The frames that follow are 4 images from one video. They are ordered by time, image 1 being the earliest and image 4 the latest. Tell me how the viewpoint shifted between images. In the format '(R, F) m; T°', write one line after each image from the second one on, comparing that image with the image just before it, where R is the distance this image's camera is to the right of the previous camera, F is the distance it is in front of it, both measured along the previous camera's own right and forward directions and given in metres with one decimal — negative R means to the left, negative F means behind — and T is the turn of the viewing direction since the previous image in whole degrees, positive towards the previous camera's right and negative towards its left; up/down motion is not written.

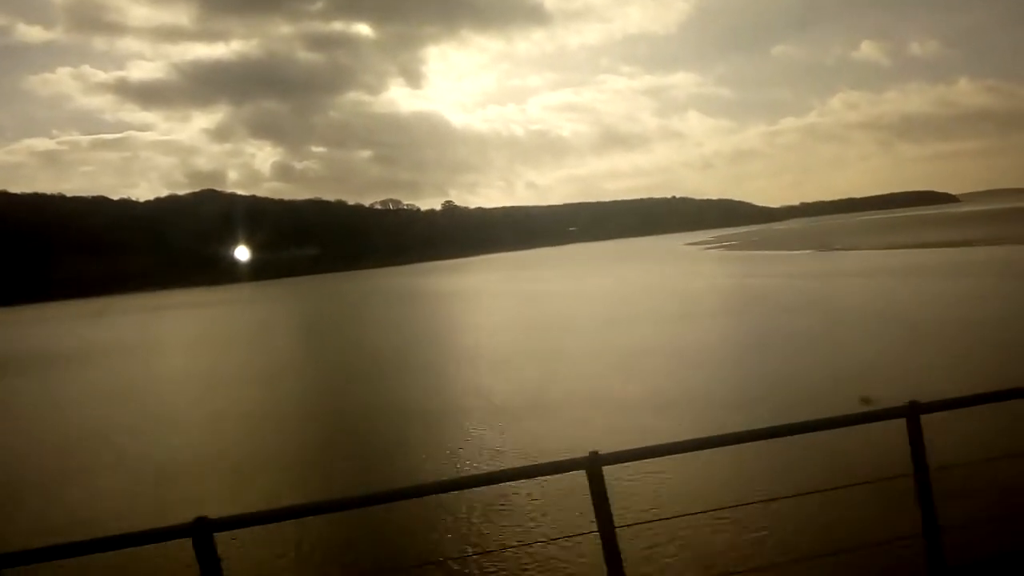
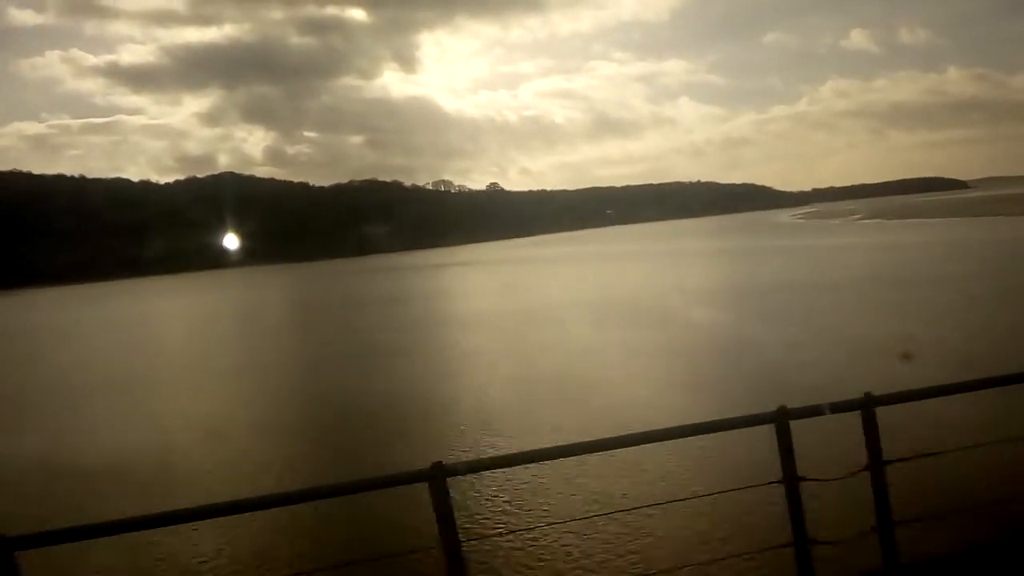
(-0.4, -0.5) m; +1°
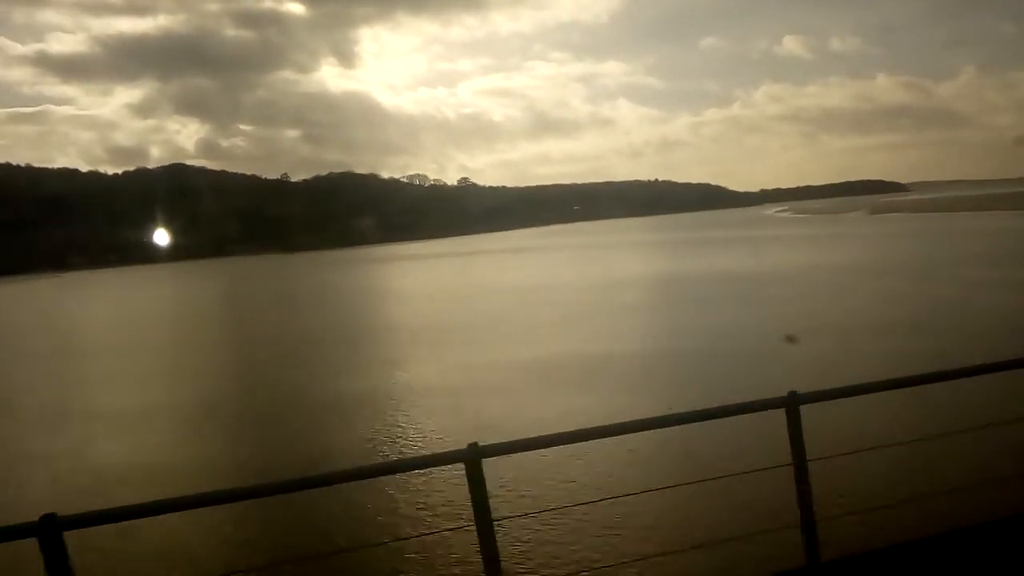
(-1.5, -1.3) m; +5°
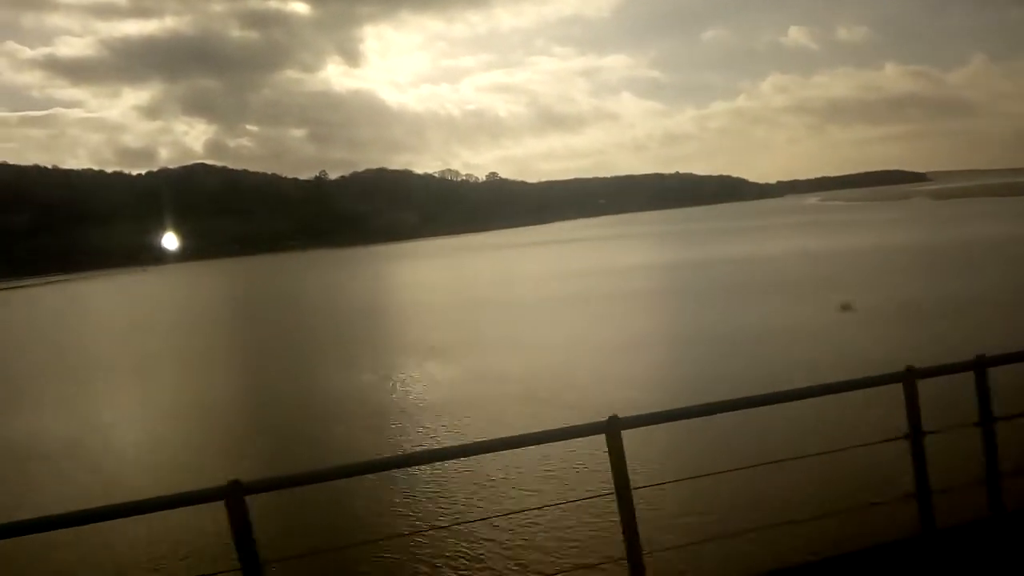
(-0.4, -0.5) m; 0°
